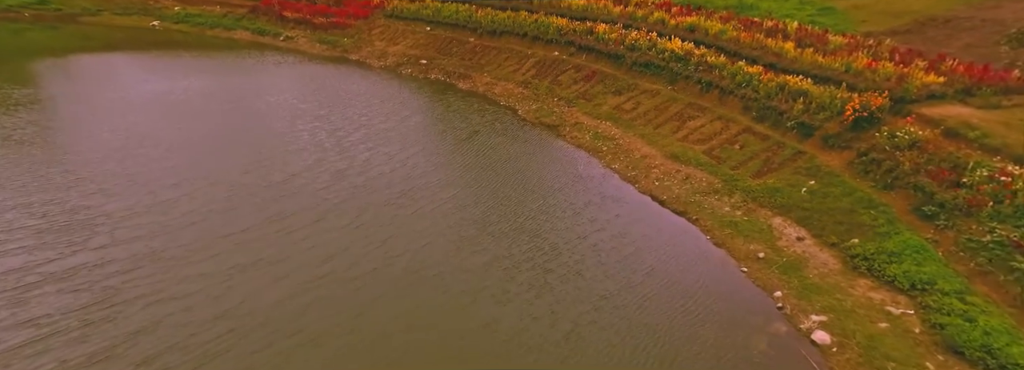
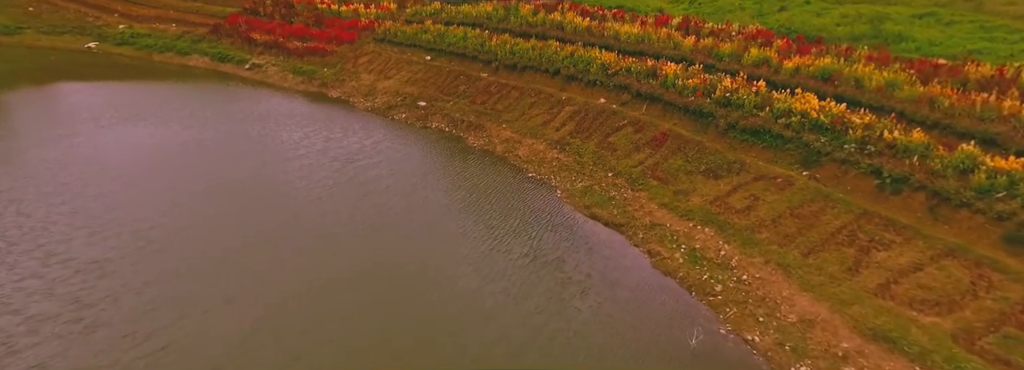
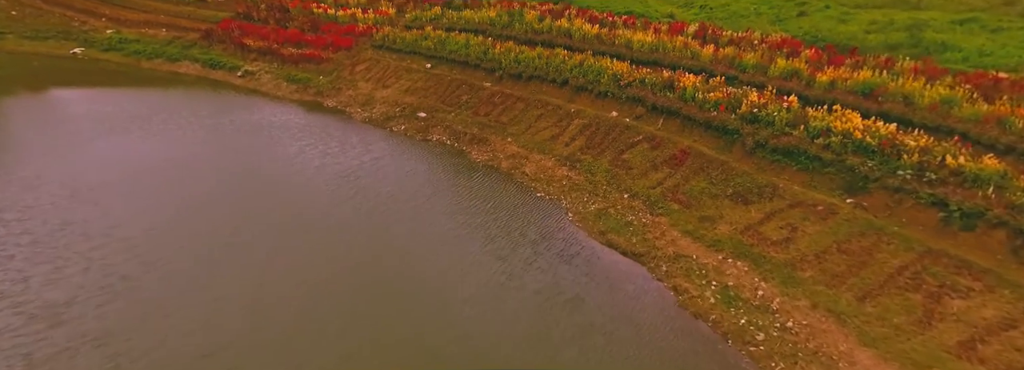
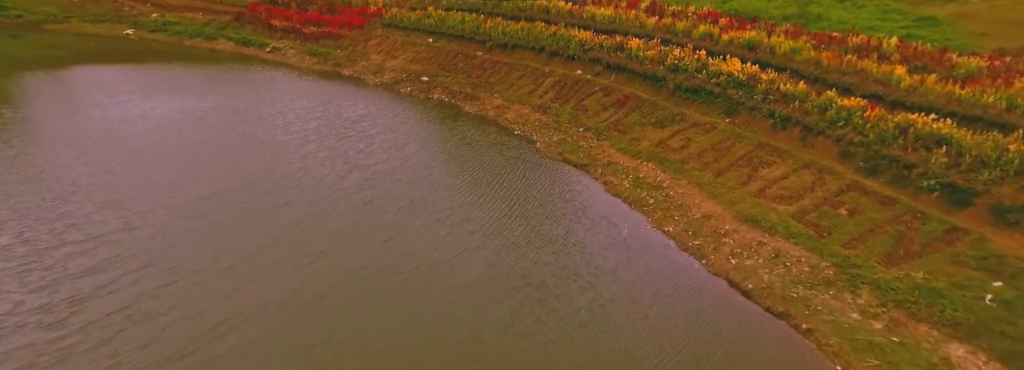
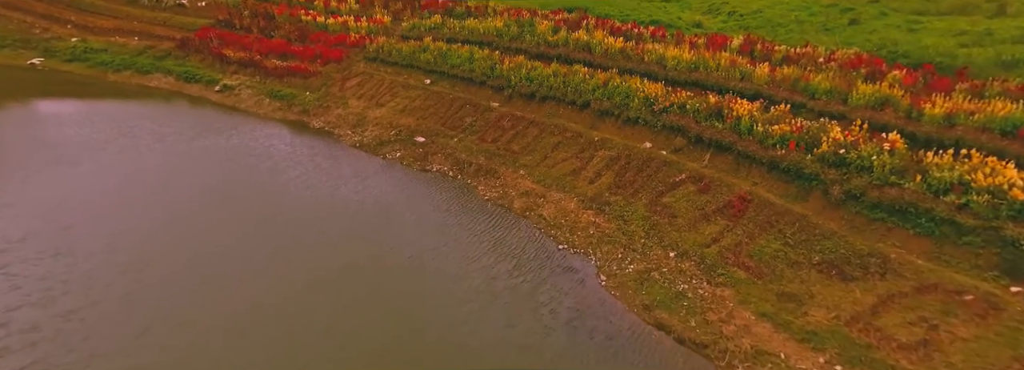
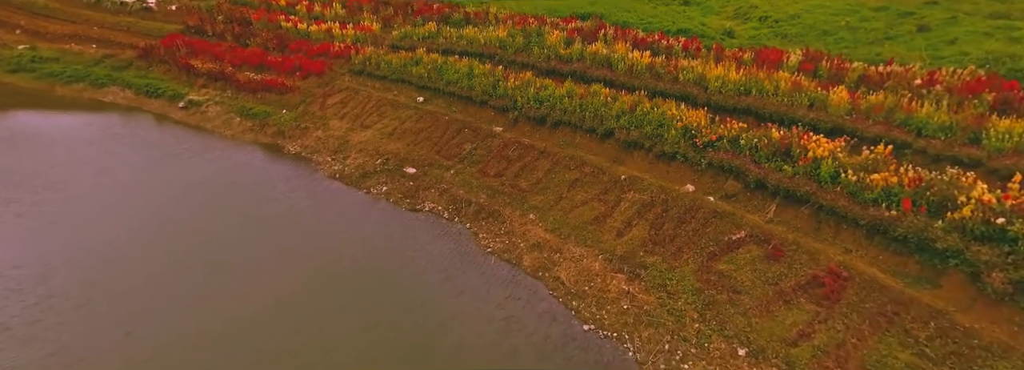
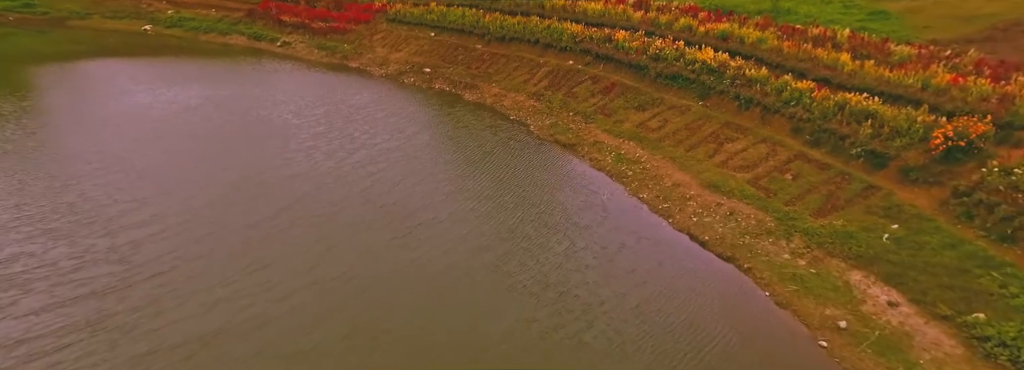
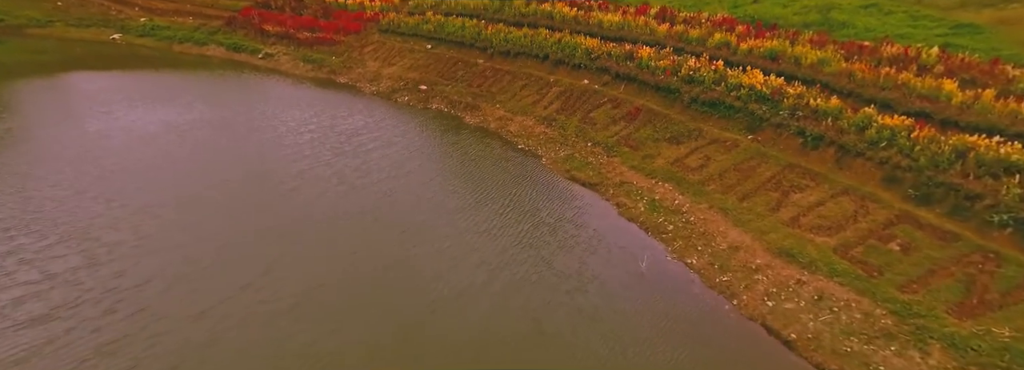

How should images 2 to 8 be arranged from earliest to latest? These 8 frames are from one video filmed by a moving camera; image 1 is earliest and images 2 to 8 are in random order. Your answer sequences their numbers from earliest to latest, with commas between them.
7, 4, 8, 2, 3, 5, 6
